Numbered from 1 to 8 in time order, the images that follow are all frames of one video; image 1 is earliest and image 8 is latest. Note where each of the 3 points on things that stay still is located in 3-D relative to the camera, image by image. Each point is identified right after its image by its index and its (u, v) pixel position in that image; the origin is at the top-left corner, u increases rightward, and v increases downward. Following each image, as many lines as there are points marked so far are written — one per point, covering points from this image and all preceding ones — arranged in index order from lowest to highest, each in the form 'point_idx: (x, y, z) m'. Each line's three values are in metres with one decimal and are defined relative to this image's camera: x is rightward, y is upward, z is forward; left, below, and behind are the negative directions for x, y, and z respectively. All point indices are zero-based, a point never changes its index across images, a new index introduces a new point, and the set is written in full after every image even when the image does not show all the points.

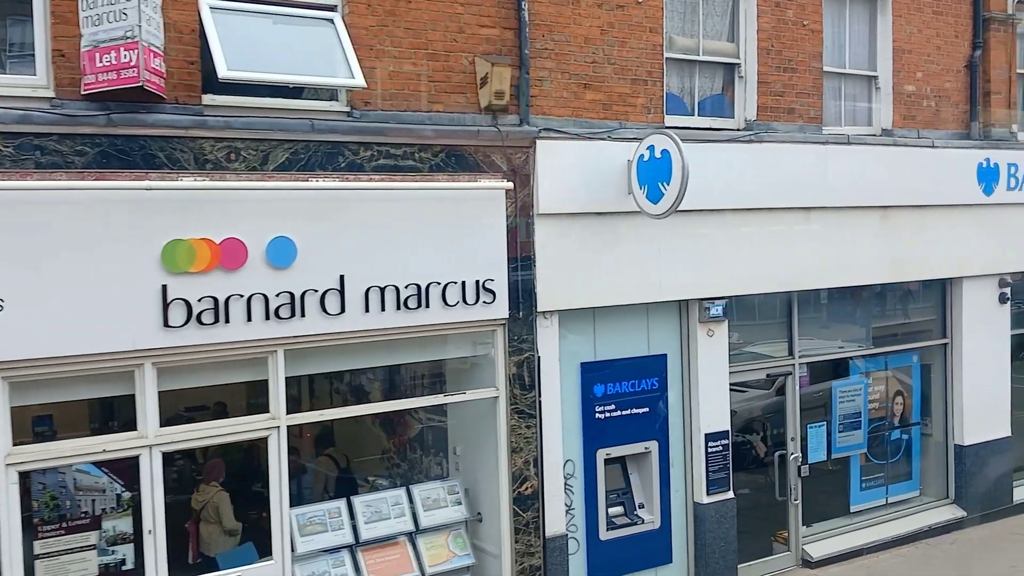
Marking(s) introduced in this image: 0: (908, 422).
0: (+3.7, -1.3, +9.9) m
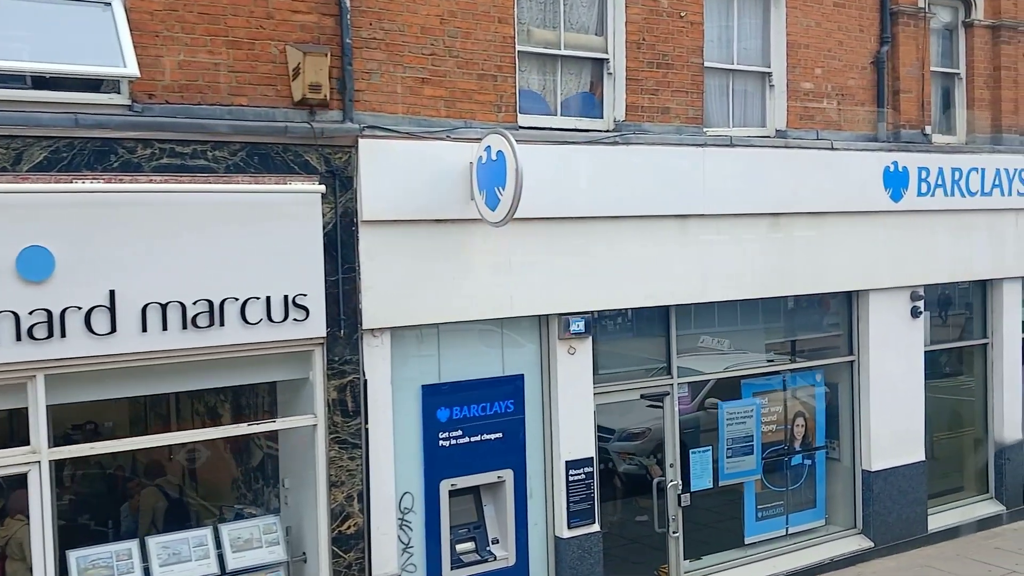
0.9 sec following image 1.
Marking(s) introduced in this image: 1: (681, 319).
0: (+2.6, -1.4, +9.2) m
1: (+1.3, -0.2, +8.2) m
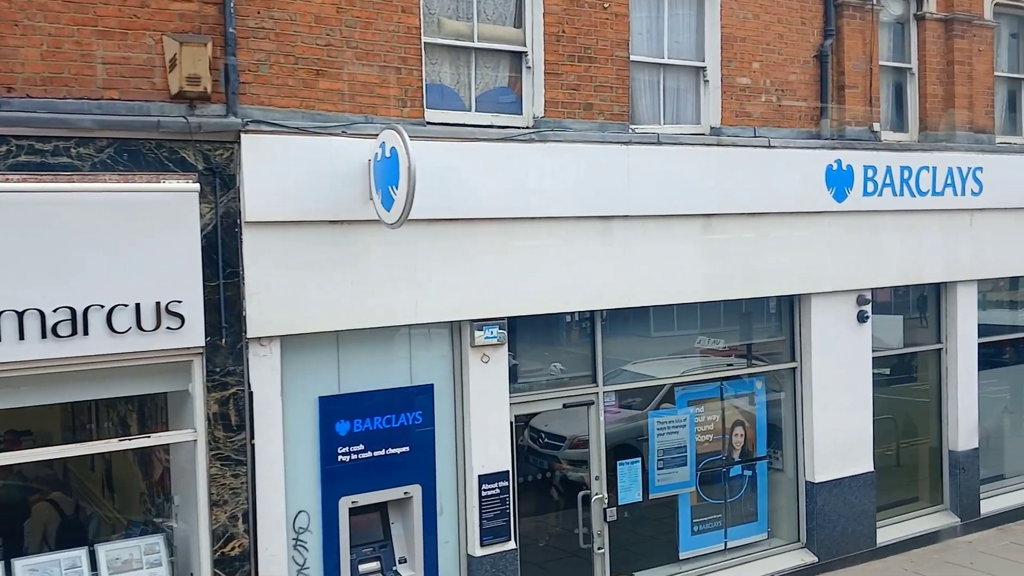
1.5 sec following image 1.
0: (+2.0, -1.4, +8.8) m
1: (+0.7, -0.3, +7.8) m
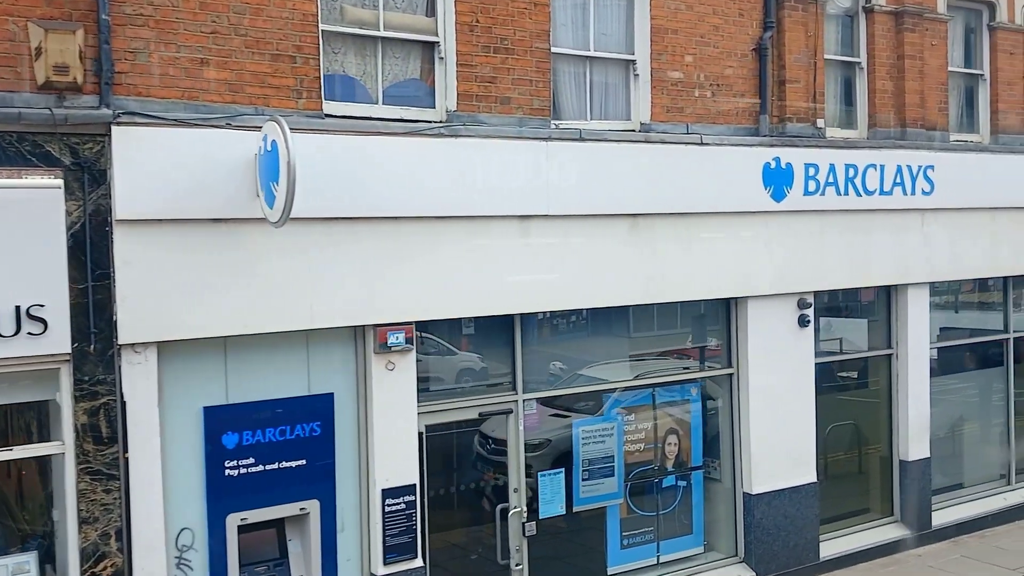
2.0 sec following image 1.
0: (+1.4, -1.4, +8.4) m
1: (+0.1, -0.3, +7.4) m
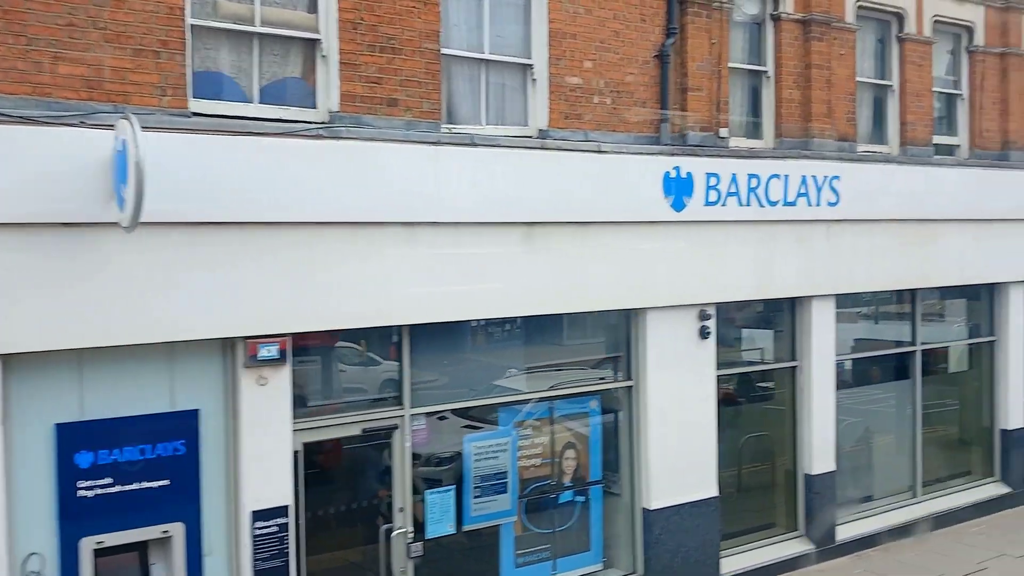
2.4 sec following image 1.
0: (+0.6, -1.5, +8.2) m
1: (-0.7, -0.4, +7.1) m
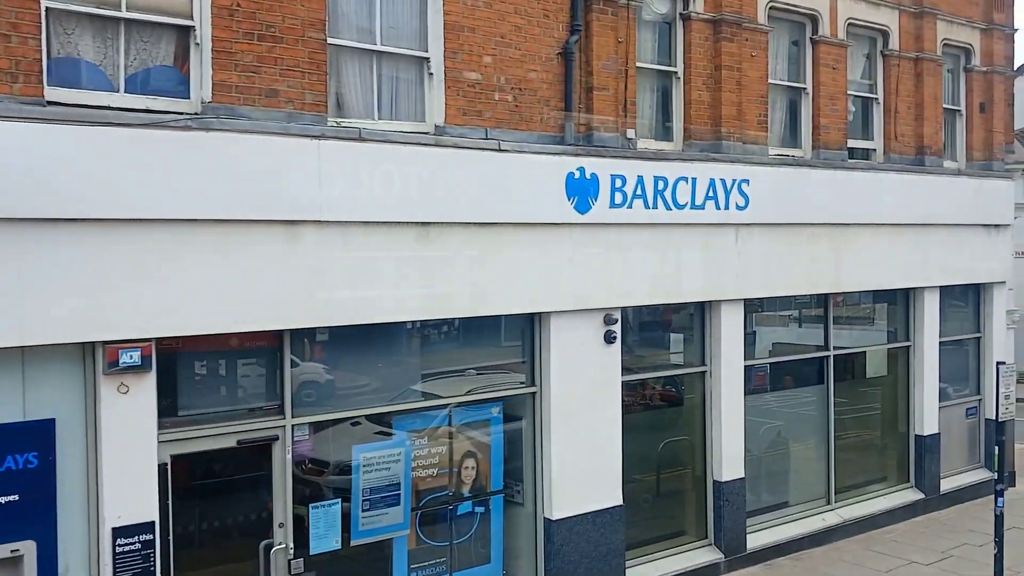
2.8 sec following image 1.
0: (-0.2, -1.5, +7.9) m
1: (-1.4, -0.4, +6.8) m
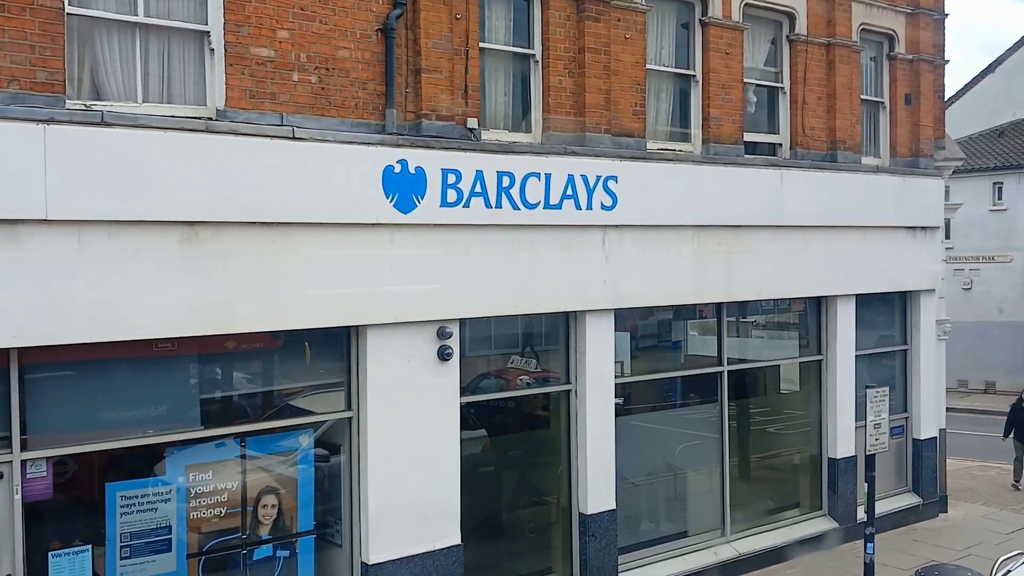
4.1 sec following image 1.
0: (-1.5, -1.6, +6.9) m
1: (-2.6, -0.4, +5.8) m
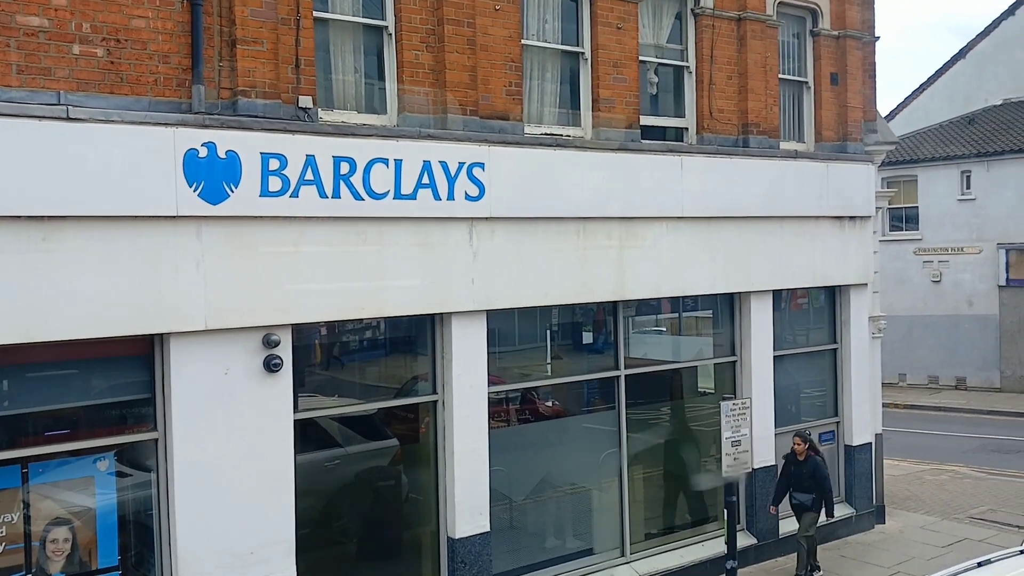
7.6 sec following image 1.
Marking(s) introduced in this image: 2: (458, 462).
0: (-2.5, -1.6, +6.1) m
1: (-3.6, -0.5, +4.9) m
2: (-0.4, -1.2, +7.5) m
